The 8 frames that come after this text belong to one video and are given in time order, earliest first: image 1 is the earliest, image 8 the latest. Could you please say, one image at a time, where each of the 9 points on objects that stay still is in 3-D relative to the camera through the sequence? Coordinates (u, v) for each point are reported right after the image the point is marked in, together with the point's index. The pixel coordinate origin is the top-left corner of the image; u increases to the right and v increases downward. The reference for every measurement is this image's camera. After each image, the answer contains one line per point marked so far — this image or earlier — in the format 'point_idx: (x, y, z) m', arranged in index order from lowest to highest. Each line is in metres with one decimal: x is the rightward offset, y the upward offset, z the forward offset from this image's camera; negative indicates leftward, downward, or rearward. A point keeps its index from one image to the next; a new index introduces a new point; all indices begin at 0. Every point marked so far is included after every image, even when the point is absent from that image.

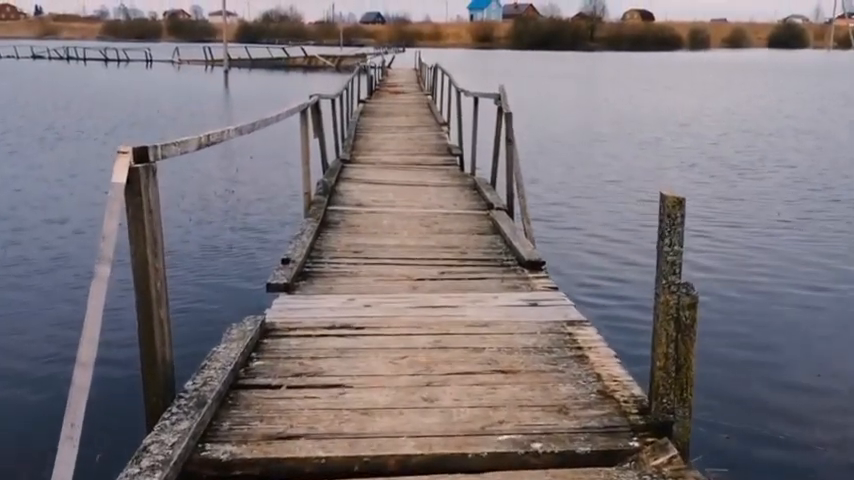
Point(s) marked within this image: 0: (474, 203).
0: (+0.4, +0.3, +7.4) m
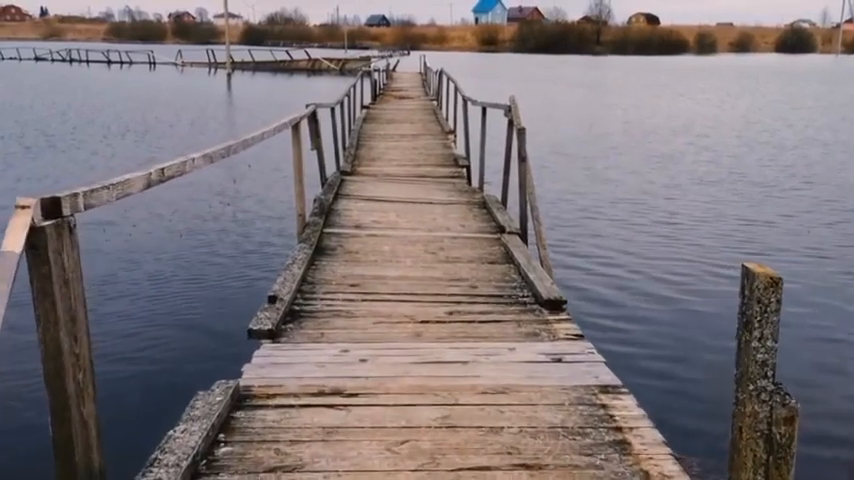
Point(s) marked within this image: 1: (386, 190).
0: (+0.4, +0.1, +6.8) m
1: (-0.4, +0.5, +8.5) m
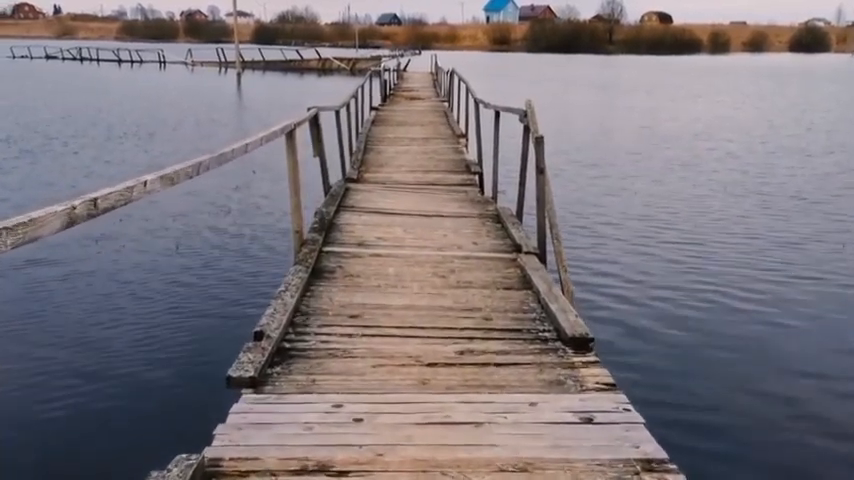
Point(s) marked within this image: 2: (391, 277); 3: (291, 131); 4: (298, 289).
0: (+0.5, 0.0, +6.2) m
1: (-0.3, +0.4, +8.0) m
2: (-0.2, -0.2, +5.2) m
3: (-0.9, +0.7, +5.5) m
4: (-0.7, -0.3, +4.7) m
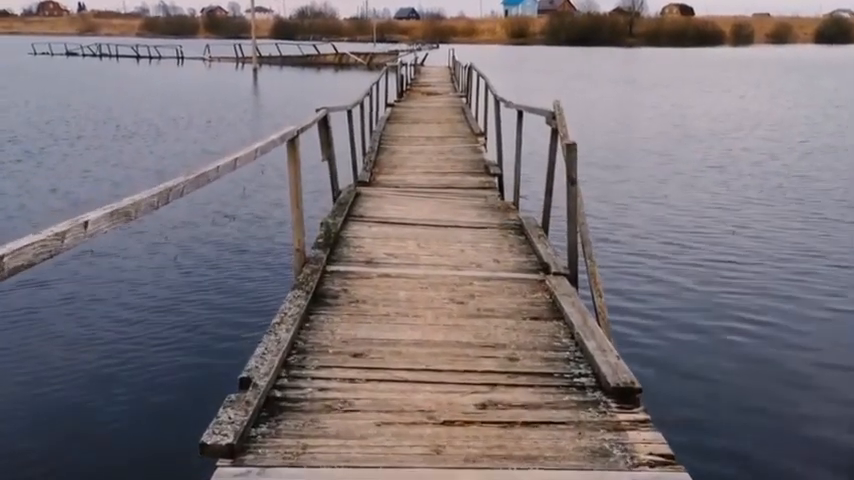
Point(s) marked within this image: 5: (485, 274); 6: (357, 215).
0: (+0.6, -0.1, +5.5) m
1: (-0.2, +0.3, +7.3) m
2: (-0.1, -0.3, +4.6) m
3: (-0.8, +0.6, +4.9) m
4: (-0.6, -0.4, +4.1) m
5: (+0.3, -0.2, +5.1) m
6: (-0.6, +0.2, +6.8) m
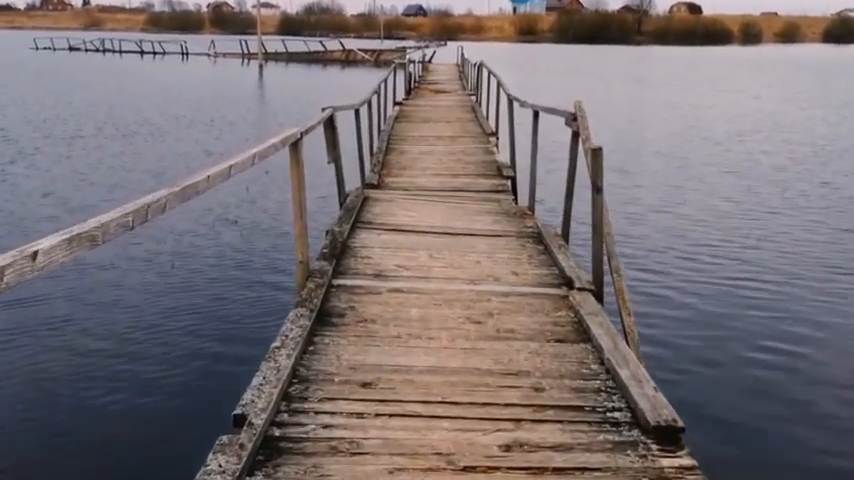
0: (+0.7, -0.2, +5.2) m
1: (-0.1, +0.2, +7.0) m
2: (-0.1, -0.4, +4.2) m
3: (-0.7, +0.5, +4.5) m
4: (-0.6, -0.5, +3.7) m
5: (+0.4, -0.3, +4.8) m
6: (-0.5, +0.1, +6.4) m
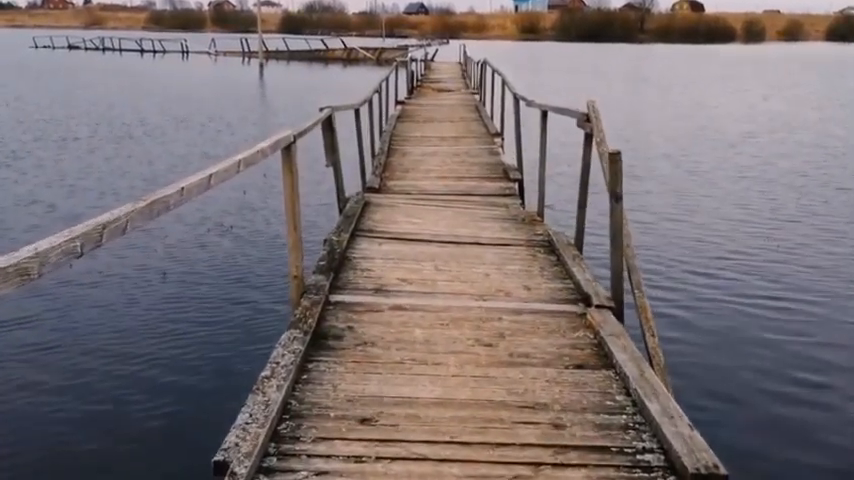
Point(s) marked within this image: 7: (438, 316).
0: (+0.7, -0.2, +4.8) m
1: (-0.1, +0.1, +6.6) m
2: (0.0, -0.5, +3.8) m
3: (-0.7, +0.5, +4.1) m
4: (-0.5, -0.5, +3.3) m
5: (+0.4, -0.3, +4.4) m
6: (-0.4, +0.1, +6.0) m
7: (+0.1, -0.4, +4.2) m
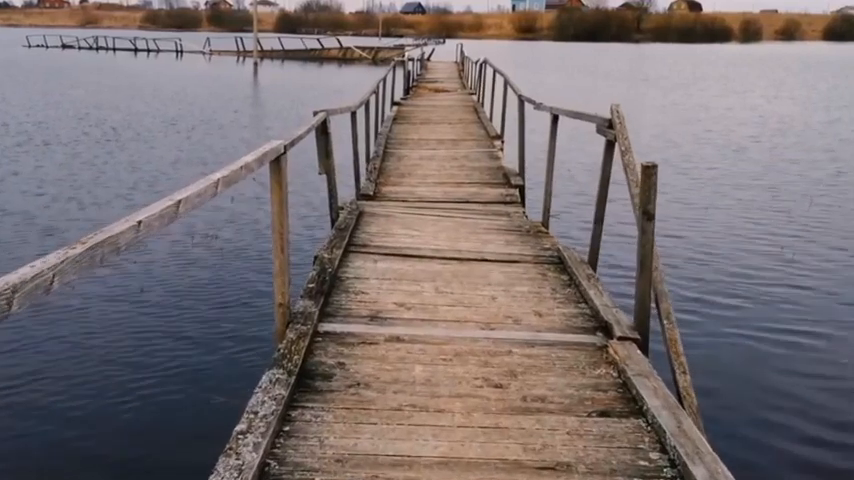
0: (+0.7, -0.4, +4.3) m
1: (-0.1, 0.0, +6.1) m
2: (0.0, -0.6, +3.3) m
3: (-0.7, +0.4, +3.6) m
4: (-0.5, -0.6, +2.8) m
5: (+0.5, -0.4, +3.9) m
6: (-0.4, 0.0, +5.5) m
7: (+0.1, -0.5, +3.7) m
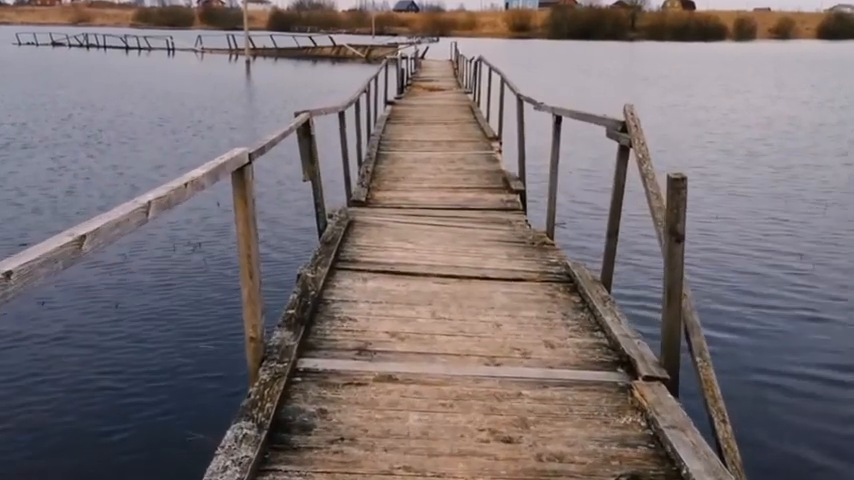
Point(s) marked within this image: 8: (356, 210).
0: (+0.7, -0.4, +3.8) m
1: (-0.1, 0.0, +5.6) m
2: (0.0, -0.7, +2.8) m
3: (-0.7, +0.3, +3.1) m
4: (-0.5, -0.7, +2.3) m
5: (+0.4, -0.5, +3.4) m
6: (-0.5, -0.1, +5.0) m
7: (+0.1, -0.6, +3.2) m
8: (-0.6, +0.2, +6.9) m
